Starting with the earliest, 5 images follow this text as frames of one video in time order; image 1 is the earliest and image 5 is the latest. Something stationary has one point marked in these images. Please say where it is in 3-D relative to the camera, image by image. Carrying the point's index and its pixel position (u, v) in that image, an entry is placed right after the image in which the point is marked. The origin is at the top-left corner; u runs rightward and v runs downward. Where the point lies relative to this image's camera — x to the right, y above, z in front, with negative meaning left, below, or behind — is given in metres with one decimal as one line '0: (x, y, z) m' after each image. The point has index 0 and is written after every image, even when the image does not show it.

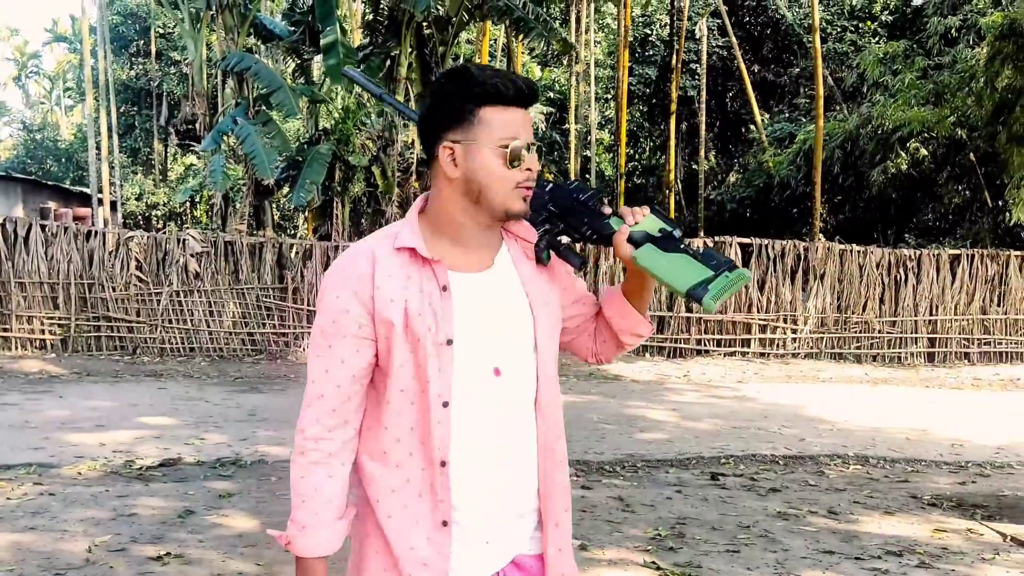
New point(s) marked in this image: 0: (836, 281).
0: (+4.0, +0.1, +10.7) m
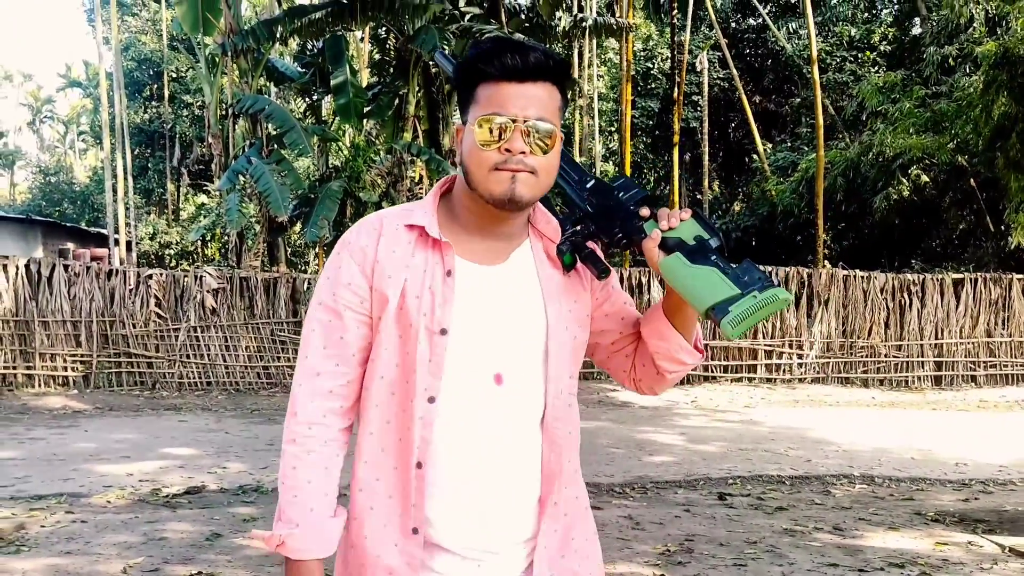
0: (+4.2, -0.2, +10.9) m
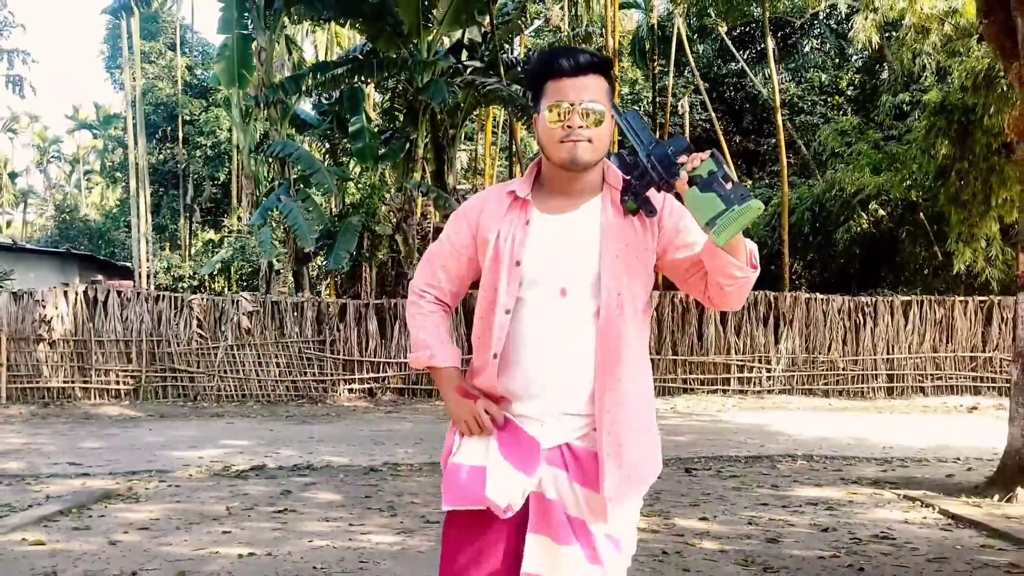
0: (+4.1, -0.5, +12.2) m
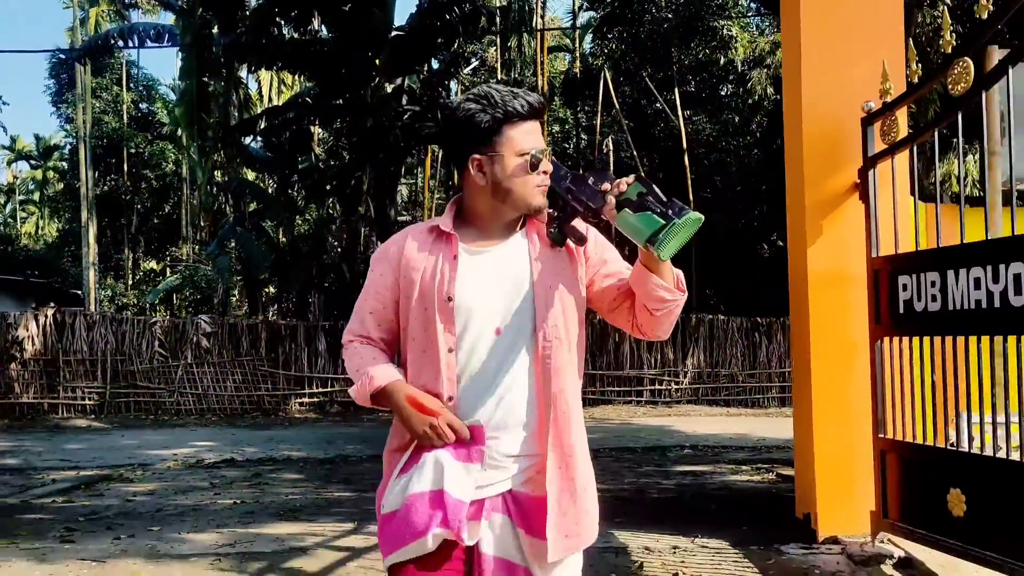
0: (+3.1, -0.9, +13.8) m
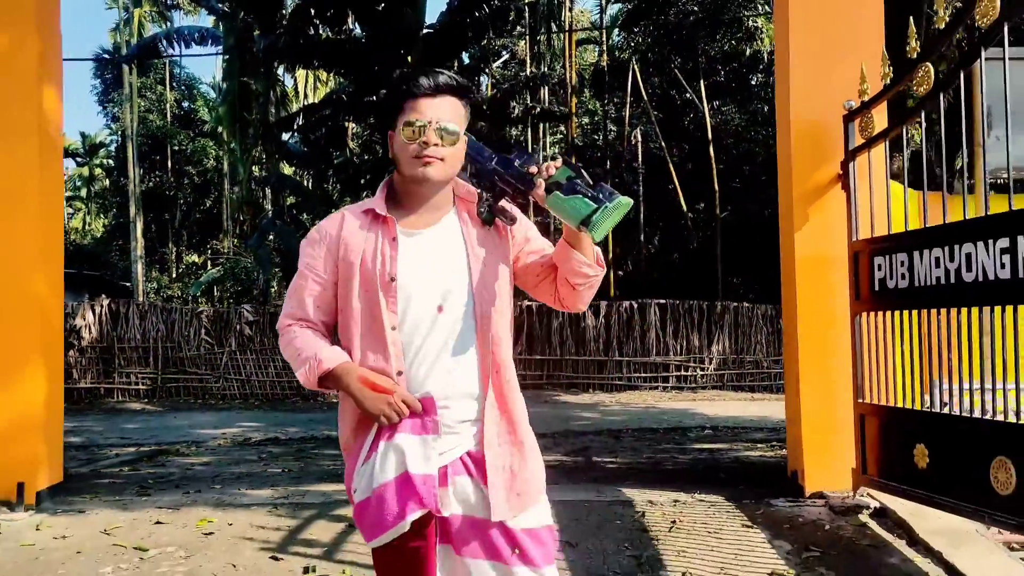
0: (+3.6, -0.7, +14.1) m
